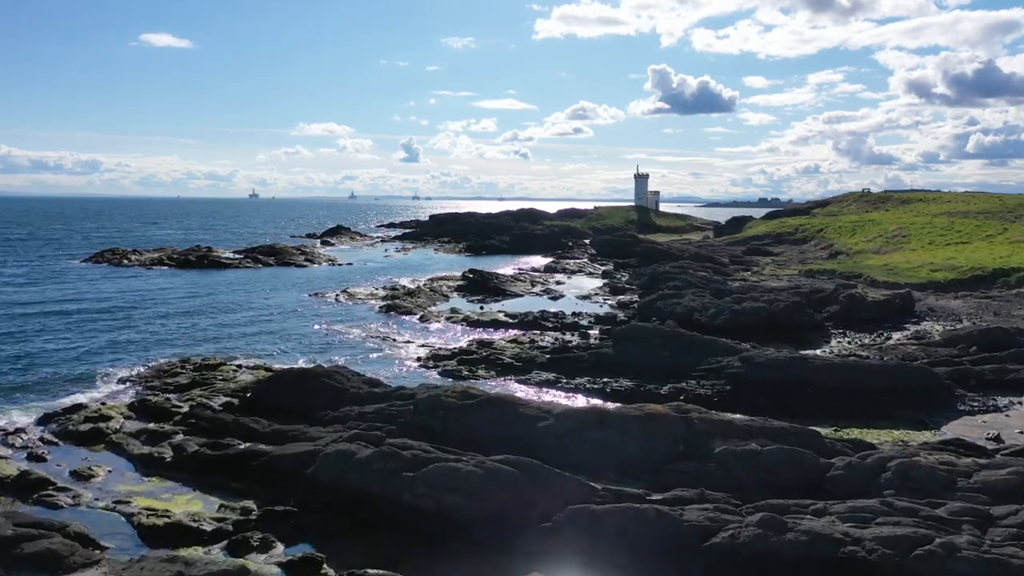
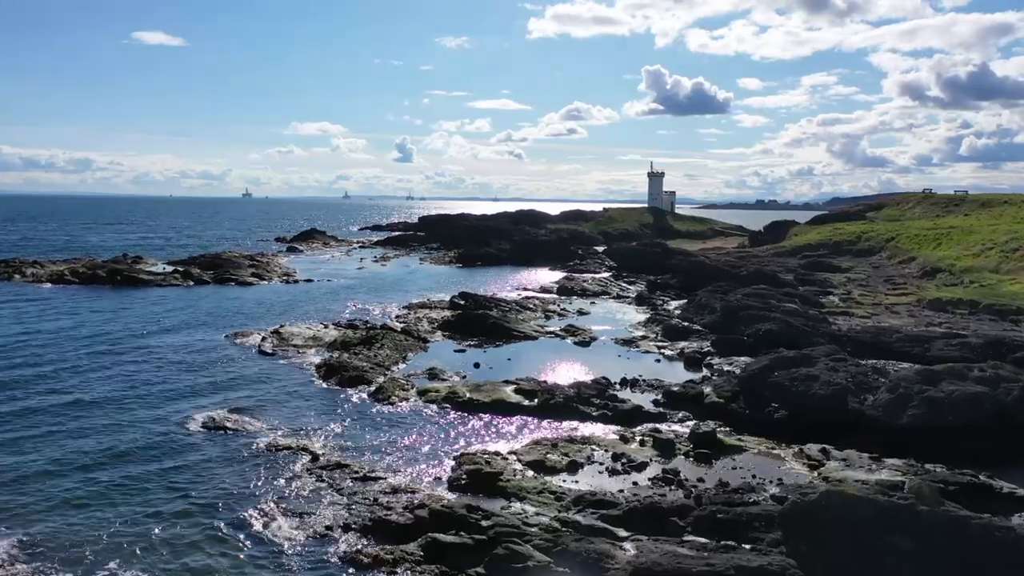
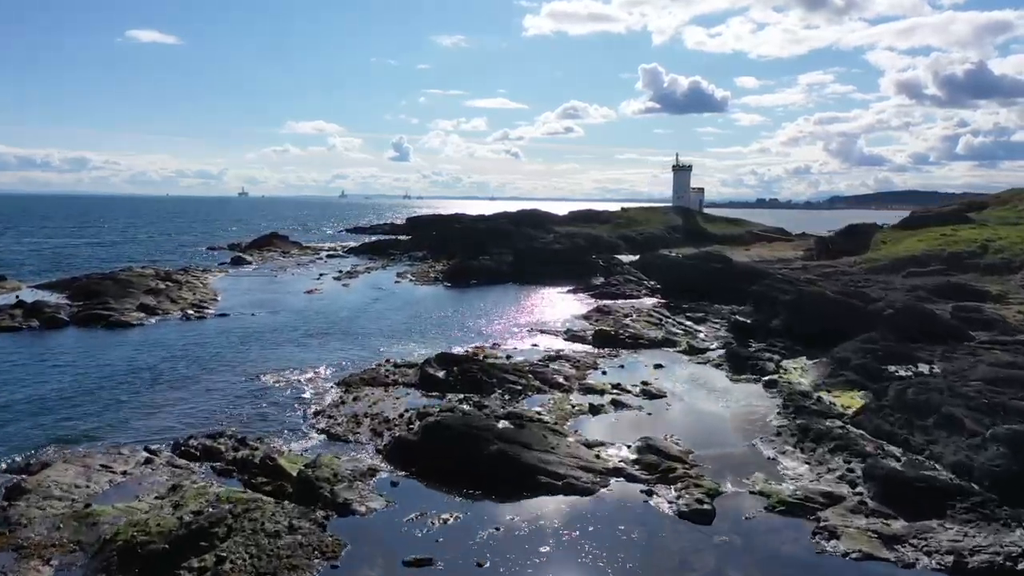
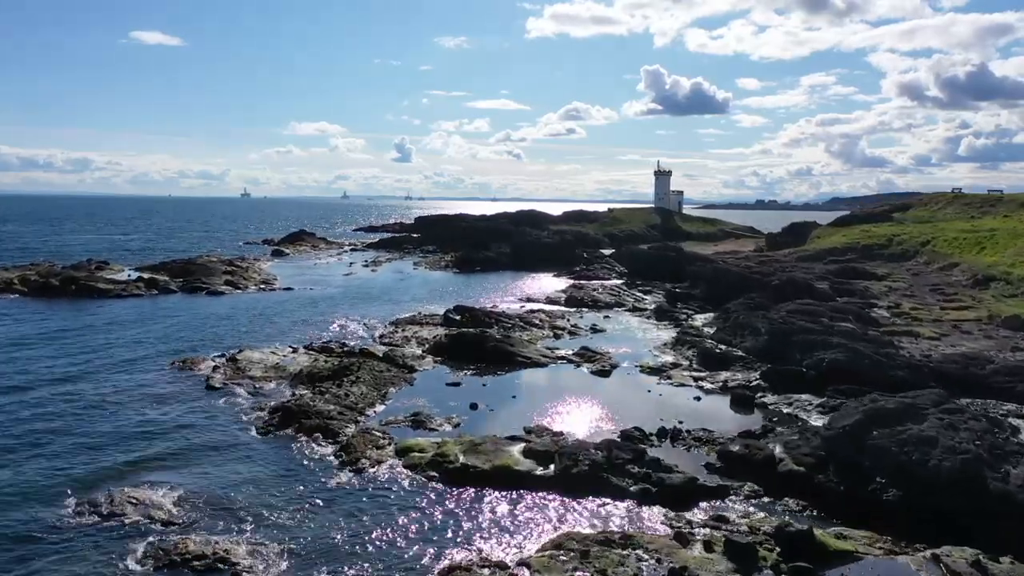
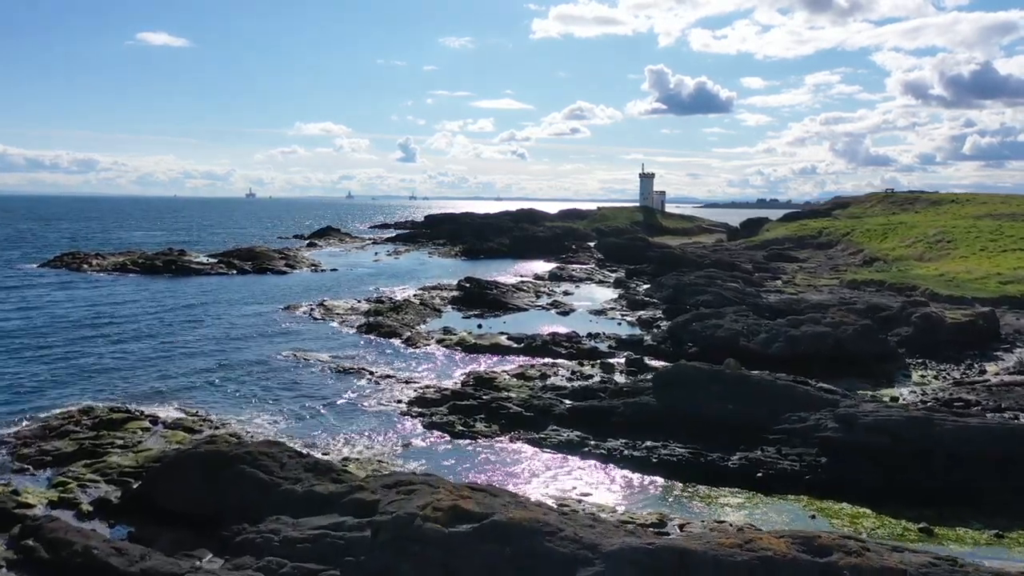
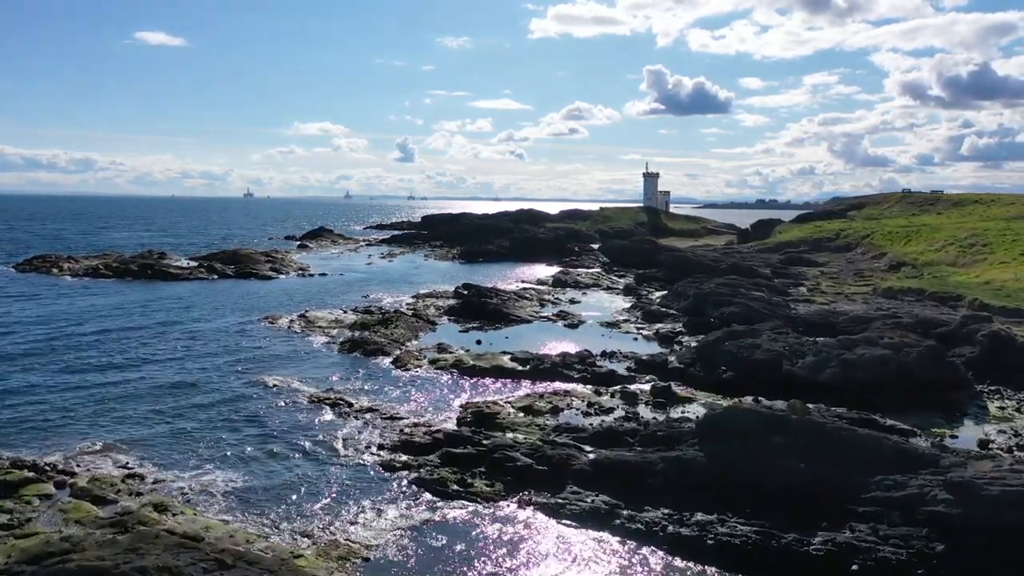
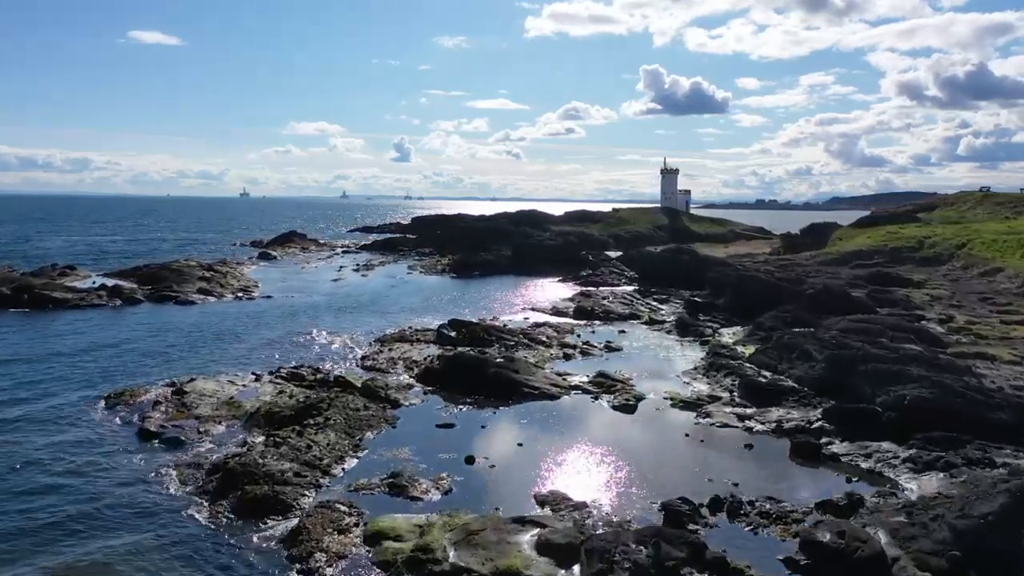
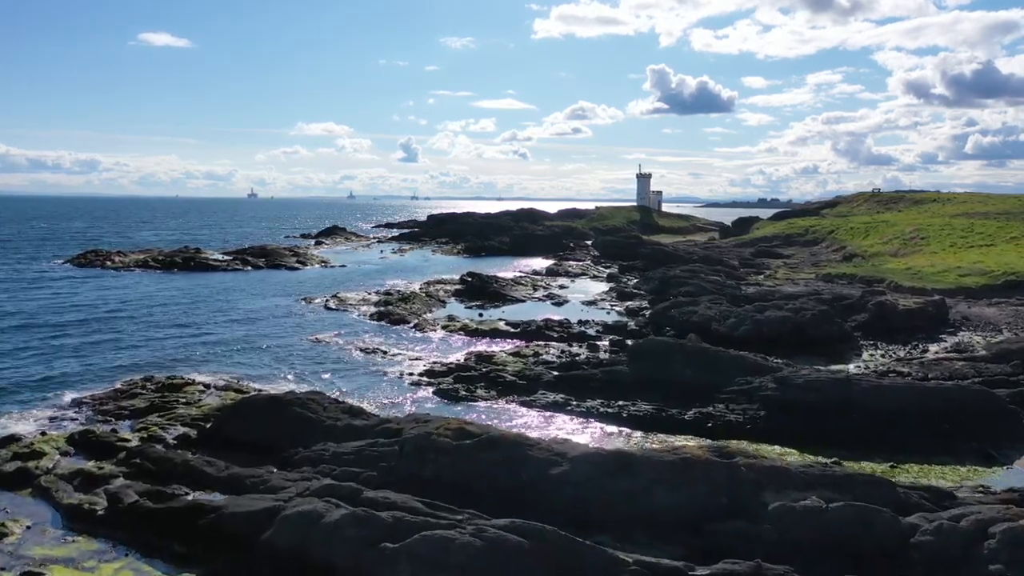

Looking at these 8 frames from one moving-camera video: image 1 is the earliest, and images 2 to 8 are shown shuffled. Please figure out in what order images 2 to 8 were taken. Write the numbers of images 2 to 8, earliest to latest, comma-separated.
8, 5, 6, 2, 4, 7, 3
